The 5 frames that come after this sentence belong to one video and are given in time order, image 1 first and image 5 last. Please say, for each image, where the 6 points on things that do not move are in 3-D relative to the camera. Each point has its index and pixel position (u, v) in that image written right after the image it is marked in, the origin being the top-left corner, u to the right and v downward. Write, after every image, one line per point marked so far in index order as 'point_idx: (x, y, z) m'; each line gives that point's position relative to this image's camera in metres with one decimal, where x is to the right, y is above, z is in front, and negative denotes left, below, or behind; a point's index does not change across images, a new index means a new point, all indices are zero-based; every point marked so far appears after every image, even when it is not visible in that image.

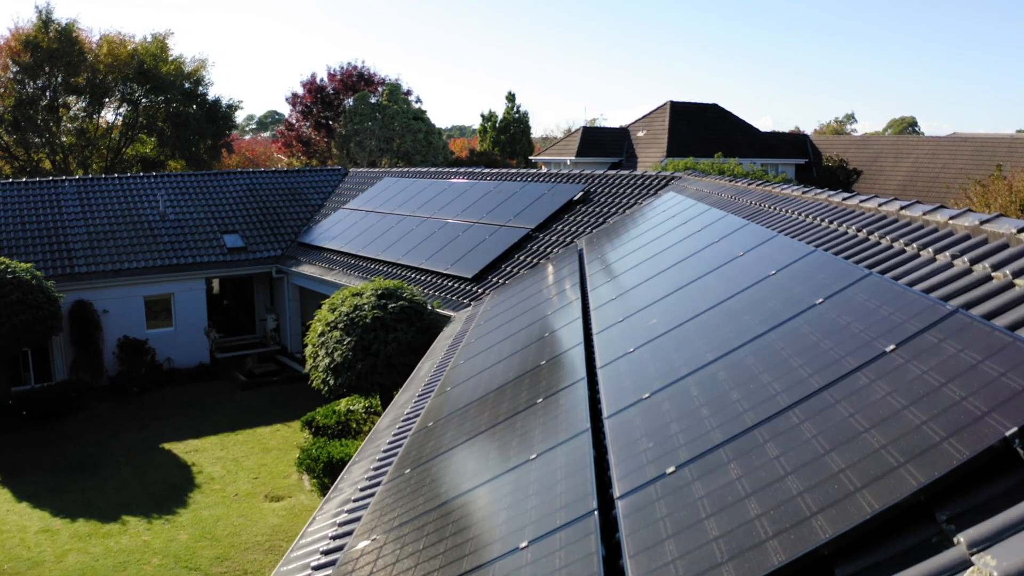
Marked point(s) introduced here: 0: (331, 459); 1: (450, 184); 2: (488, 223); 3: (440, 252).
0: (-2.4, -2.3, +11.0) m
1: (-1.5, +2.4, +19.8) m
2: (-0.5, +1.2, +16.1) m
3: (-1.3, +0.7, +15.6) m
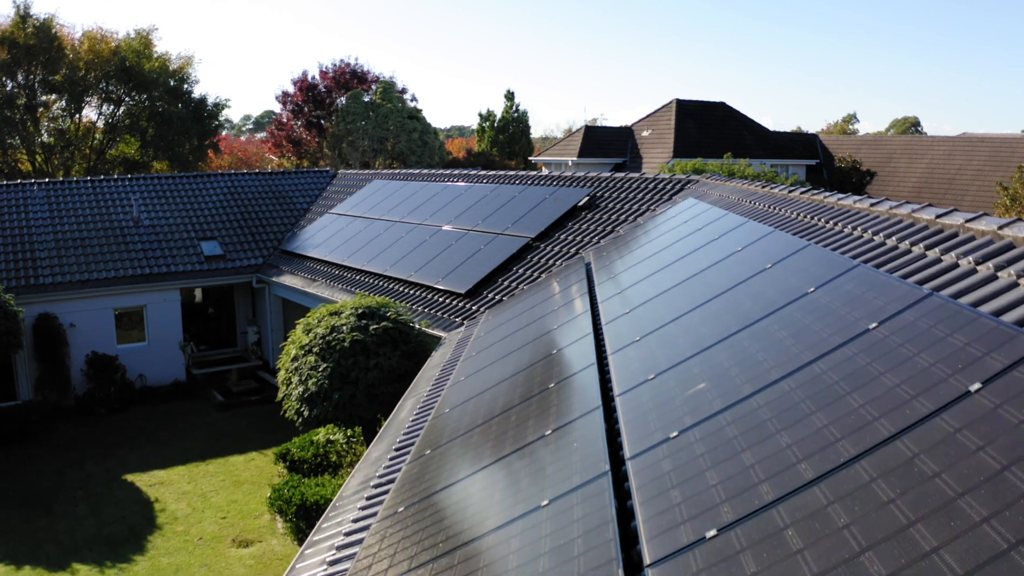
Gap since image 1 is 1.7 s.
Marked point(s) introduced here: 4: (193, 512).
0: (-2.4, -2.5, +9.8) m
1: (-1.5, +2.2, +18.5) m
2: (-0.5, +1.0, +14.8) m
3: (-1.4, +0.4, +14.3) m
4: (-4.2, -2.9, +11.1) m
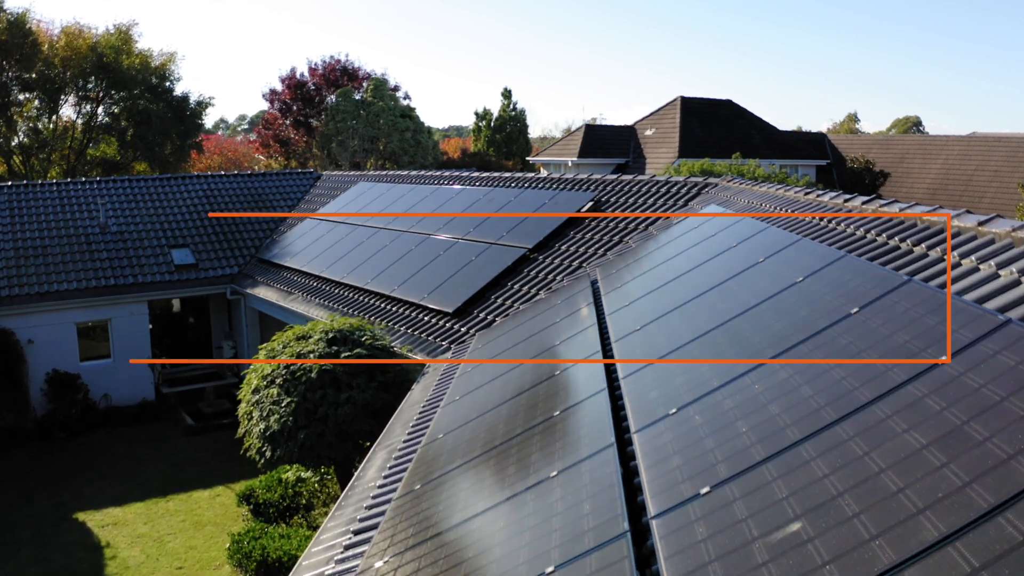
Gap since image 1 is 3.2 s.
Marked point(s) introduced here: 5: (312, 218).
0: (-2.5, -2.7, +8.5) m
1: (-1.6, +2.0, +17.3) m
2: (-0.5, +0.8, +13.6) m
3: (-1.4, +0.2, +13.1) m
4: (-4.2, -3.1, +9.8) m
5: (-4.5, +1.6, +18.9) m
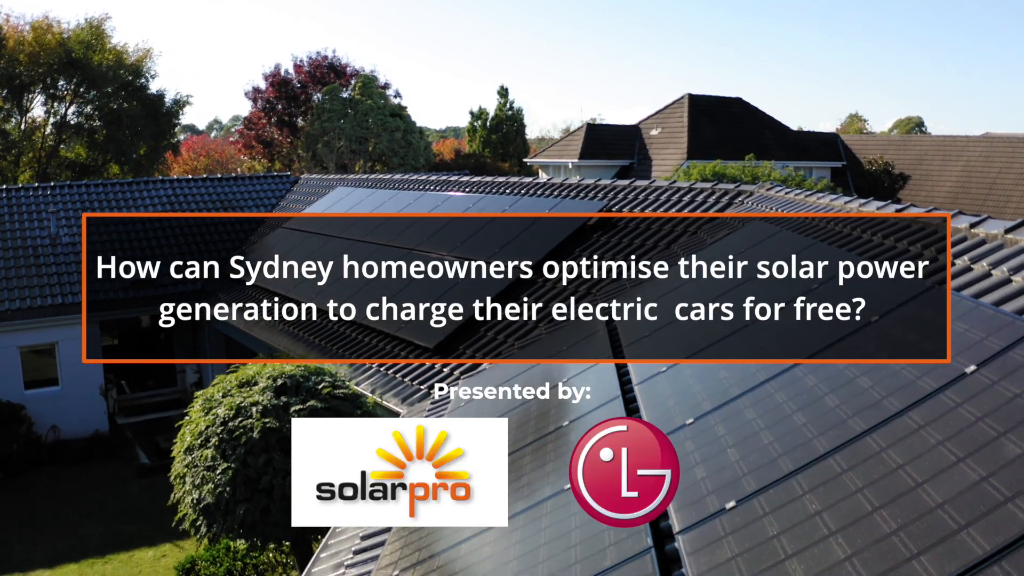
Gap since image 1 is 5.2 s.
0: (-2.5, -3.0, +6.9) m
1: (-1.6, +1.7, +15.7) m
2: (-0.6, +0.5, +12.0) m
3: (-1.5, -0.1, +11.5) m
4: (-4.3, -3.4, +8.2) m
5: (-4.5, +1.3, +17.3) m
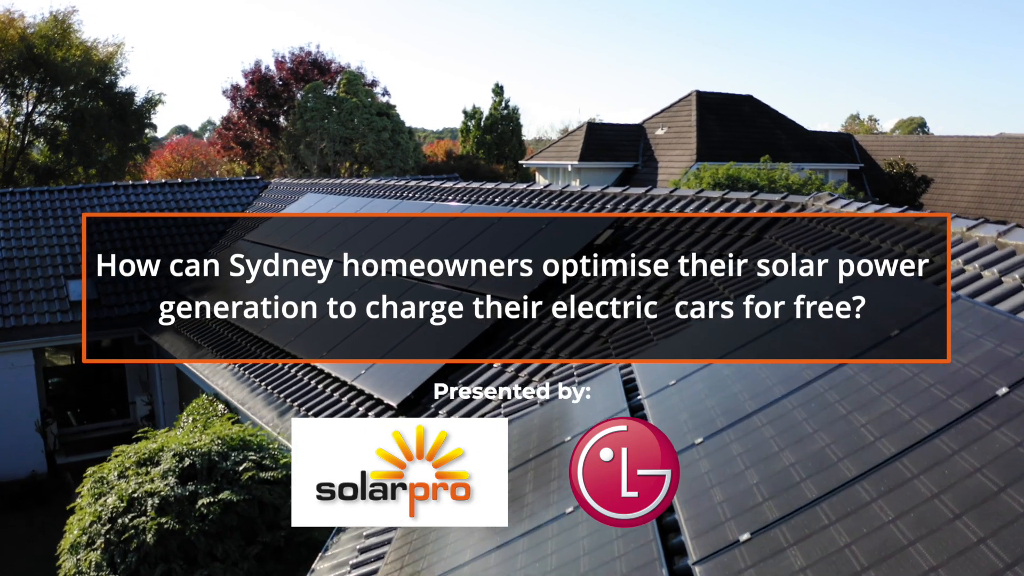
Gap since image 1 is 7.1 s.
0: (-2.6, -3.2, +5.3) m
1: (-1.7, +1.4, +14.0) m
2: (-0.7, +0.2, +10.4) m
3: (-1.6, -0.3, +9.9) m
4: (-4.4, -3.7, +6.6) m
5: (-4.7, +1.0, +15.7) m
